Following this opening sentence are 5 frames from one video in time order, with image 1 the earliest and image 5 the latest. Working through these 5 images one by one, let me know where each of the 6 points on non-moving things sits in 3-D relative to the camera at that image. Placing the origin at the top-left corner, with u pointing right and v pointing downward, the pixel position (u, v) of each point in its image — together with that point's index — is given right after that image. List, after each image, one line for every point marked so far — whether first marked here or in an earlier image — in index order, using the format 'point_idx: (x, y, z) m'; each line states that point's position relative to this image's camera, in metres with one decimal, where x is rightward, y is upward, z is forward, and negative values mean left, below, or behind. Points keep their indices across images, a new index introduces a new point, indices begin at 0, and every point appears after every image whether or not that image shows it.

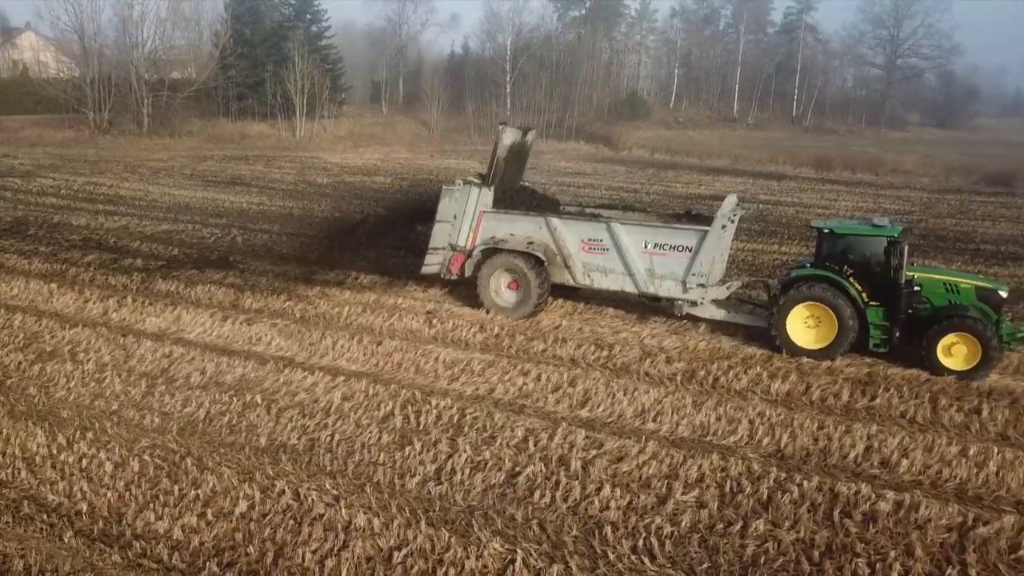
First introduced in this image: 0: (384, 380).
0: (-1.2, -0.8, +6.9) m
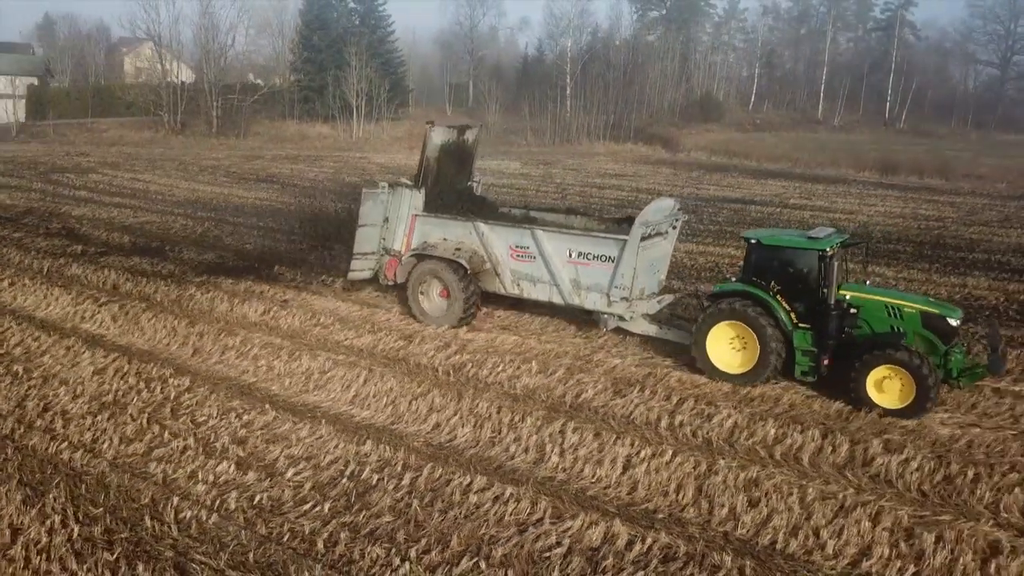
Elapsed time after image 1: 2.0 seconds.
0: (-3.3, -0.6, +7.3) m
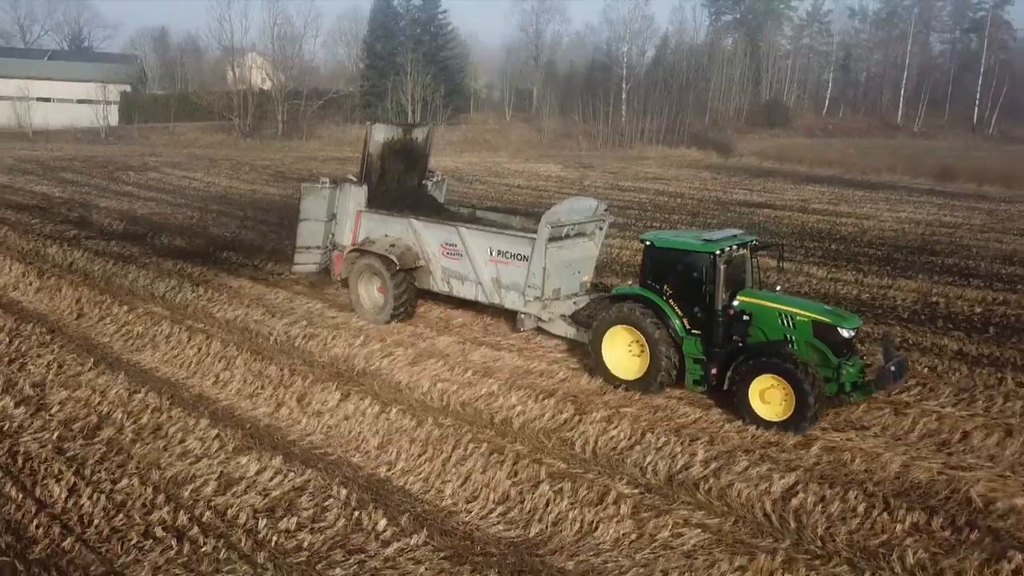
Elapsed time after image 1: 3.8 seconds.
0: (-5.0, -0.3, +8.4) m
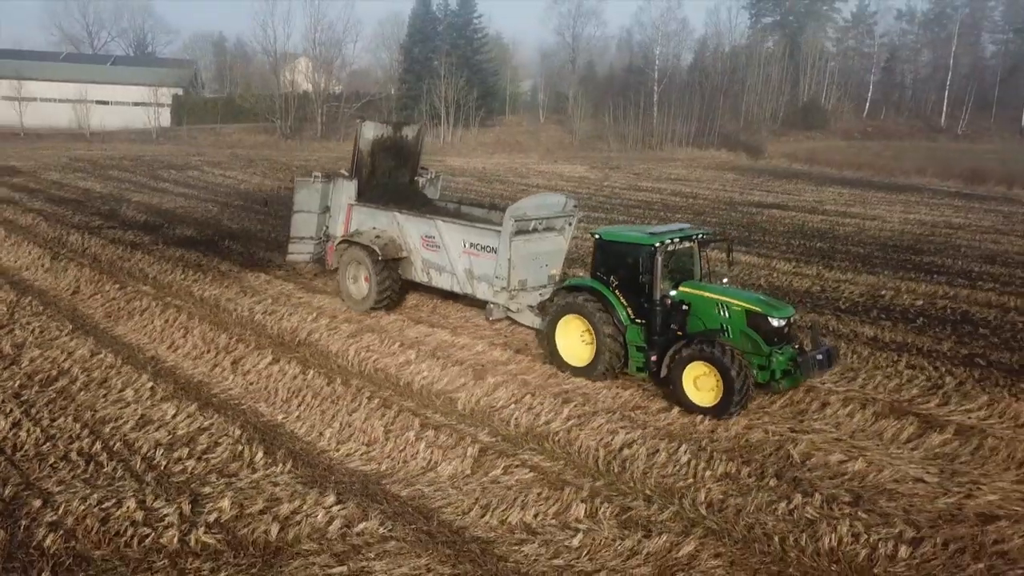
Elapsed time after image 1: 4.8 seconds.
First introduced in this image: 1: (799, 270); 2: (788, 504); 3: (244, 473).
0: (-5.6, -0.1, +9.5) m
1: (+4.5, +0.3, +12.5) m
2: (+1.6, -1.3, +4.8) m
3: (-1.7, -1.2, +5.1) m
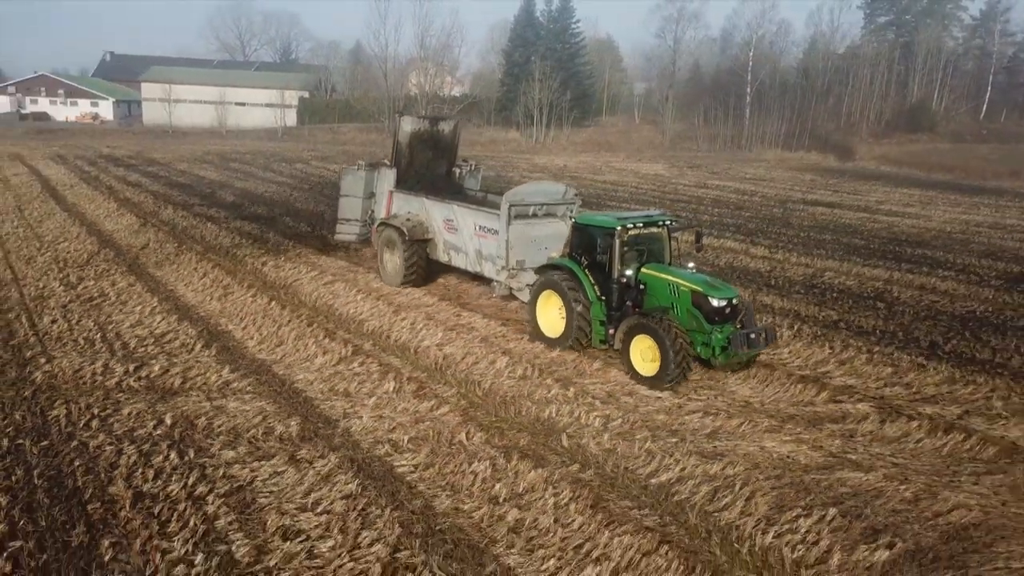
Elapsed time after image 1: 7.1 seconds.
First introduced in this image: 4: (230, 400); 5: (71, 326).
0: (-6.1, +0.6, +12.3) m
1: (+4.4, +0.5, +13.6) m
2: (+0.3, -0.8, +6.4) m
3: (-2.9, -0.6, +7.2) m
4: (-2.2, -0.9, +6.2) m
5: (-4.4, -0.4, +8.0) m
